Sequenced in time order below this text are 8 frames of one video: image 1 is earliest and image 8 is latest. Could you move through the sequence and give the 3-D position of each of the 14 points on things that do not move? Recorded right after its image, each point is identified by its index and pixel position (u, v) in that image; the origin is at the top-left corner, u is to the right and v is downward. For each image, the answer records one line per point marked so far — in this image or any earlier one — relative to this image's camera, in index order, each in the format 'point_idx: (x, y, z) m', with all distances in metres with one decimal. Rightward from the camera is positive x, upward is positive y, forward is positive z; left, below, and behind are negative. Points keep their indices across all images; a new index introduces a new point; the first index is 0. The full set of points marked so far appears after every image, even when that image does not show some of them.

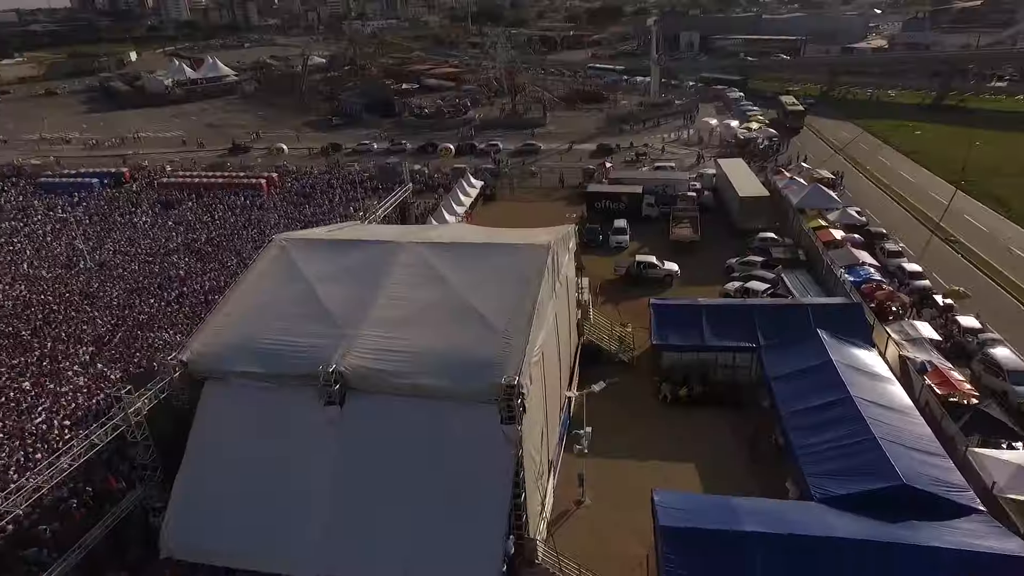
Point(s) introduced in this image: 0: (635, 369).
0: (+3.1, -2.0, +15.5) m
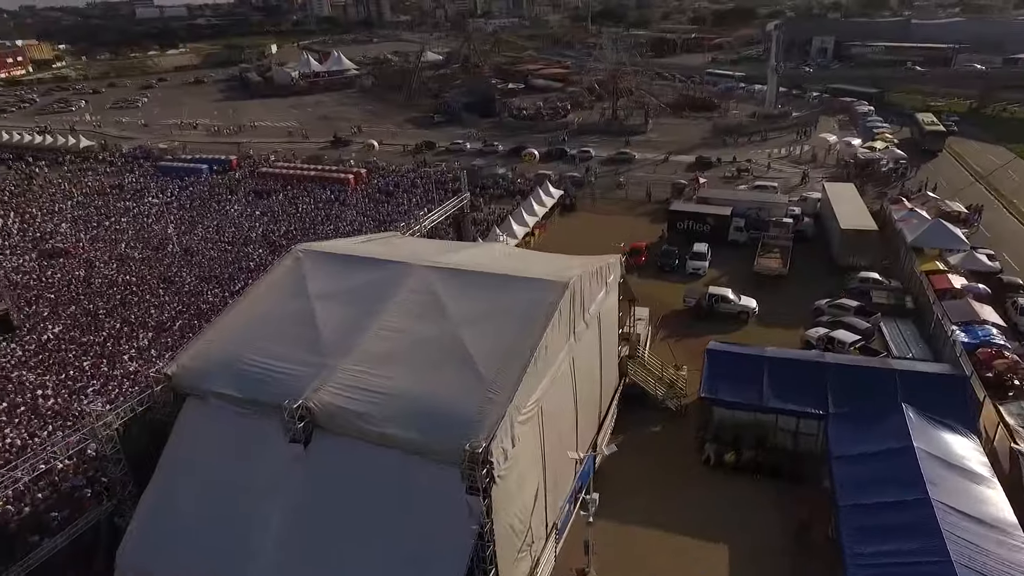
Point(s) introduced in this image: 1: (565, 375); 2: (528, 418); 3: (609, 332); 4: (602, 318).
0: (+3.8, -2.9, +13.8) m
1: (+0.9, -1.4, +9.8) m
2: (+0.2, -1.7, +8.3) m
3: (+2.0, -0.9, +12.3) m
4: (+1.7, -0.6, +11.6) m
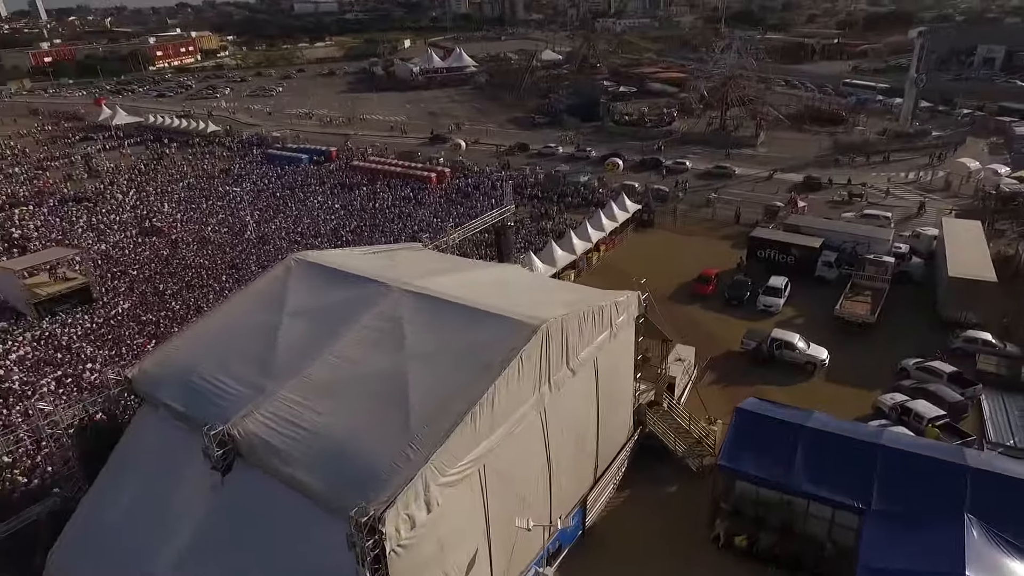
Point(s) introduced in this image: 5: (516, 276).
0: (+3.7, -3.8, +12.1) m
1: (+0.3, -2.0, +8.7) m
2: (-0.6, -2.3, +7.3) m
3: (+1.8, -1.6, +10.9) m
4: (+1.5, -1.3, +10.3) m
5: (0.0, +0.2, +11.4) m
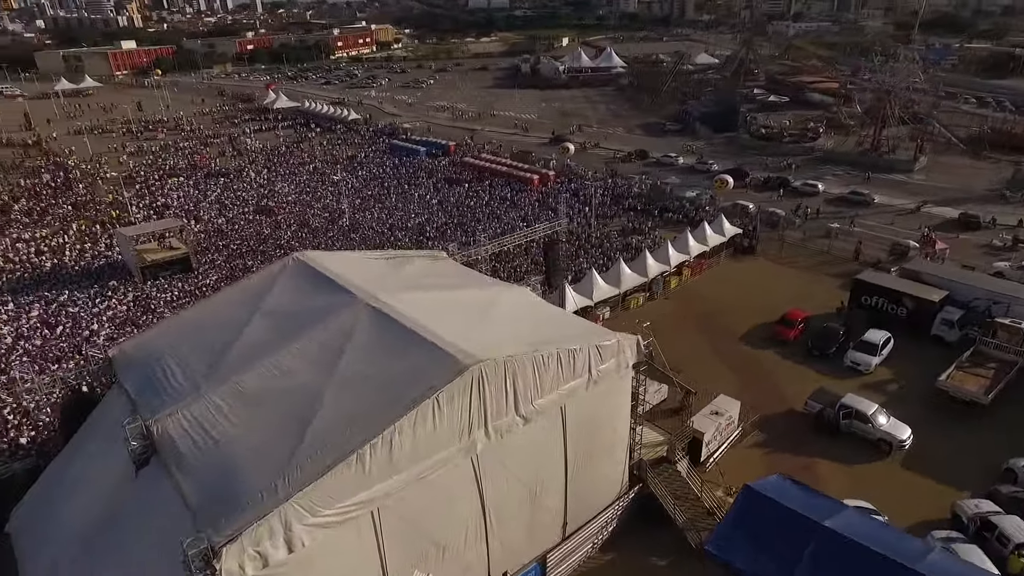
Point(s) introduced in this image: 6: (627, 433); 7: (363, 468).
0: (+3.2, -4.7, +10.5) m
1: (-0.7, -2.4, +7.9) m
2: (-1.9, -2.6, +6.8) m
3: (+1.3, -2.2, +9.7) m
4: (+0.9, -1.8, +9.2) m
5: (-0.1, -0.3, +10.6) m
6: (+2.0, -2.4, +10.4) m
7: (-1.7, -2.0, +6.9) m
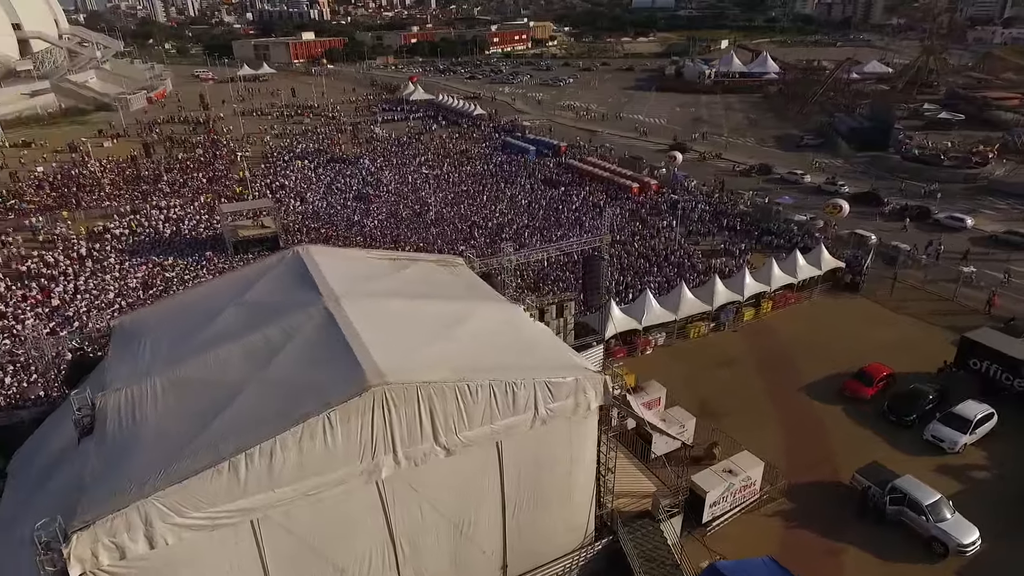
0: (+2.2, -5.3, +9.3) m
1: (-1.9, -2.6, +7.6) m
2: (-3.3, -2.6, +6.7) m
3: (+0.5, -2.6, +8.9) m
4: (0.0, -2.2, +8.4) m
5: (-0.5, -0.5, +10.0) m
6: (+1.2, -2.9, +9.4) m
7: (-3.0, -2.1, +6.7) m
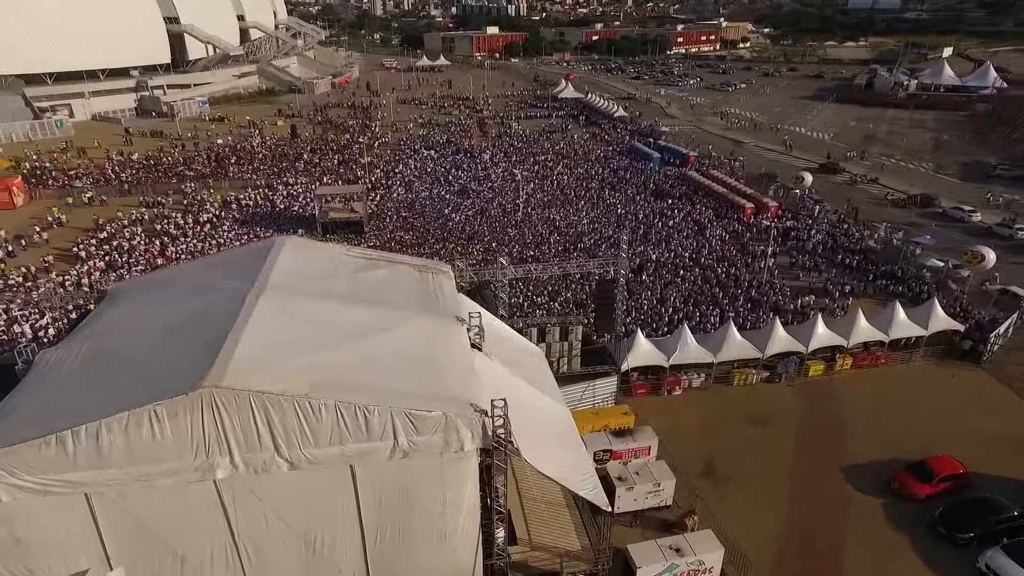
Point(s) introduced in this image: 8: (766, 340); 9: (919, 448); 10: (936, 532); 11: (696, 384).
0: (0.0, -5.8, +8.3) m
1: (-3.9, -2.5, +7.6) m
2: (-5.5, -2.4, +7.2) m
3: (-1.3, -2.9, +8.3) m
4: (-1.9, -2.4, +8.0) m
5: (-1.7, -0.7, +9.6) m
6: (-0.5, -3.3, +8.6) m
7: (-5.2, -1.9, +7.1) m
8: (+6.6, -1.4, +15.9) m
9: (+9.0, -3.5, +13.6) m
10: (+7.9, -4.5, +11.5) m
11: (+4.7, -2.5, +15.9) m
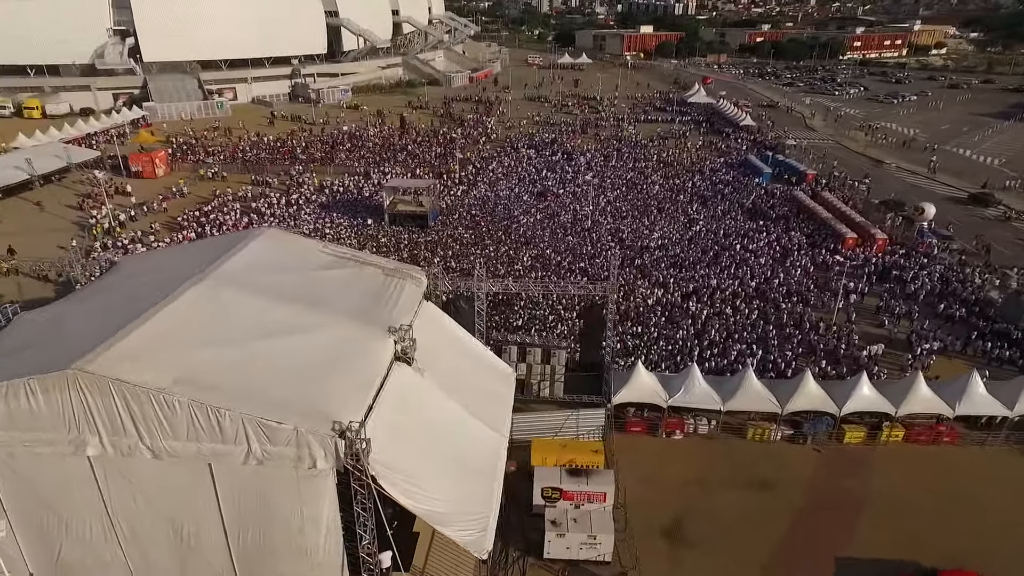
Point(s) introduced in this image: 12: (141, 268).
0: (-2.2, -6.0, +8.0) m
1: (-5.8, -2.3, +8.1) m
2: (-7.4, -2.0, +8.1) m
3: (-3.2, -3.0, +8.2) m
4: (-3.7, -2.4, +8.0) m
5: (-3.0, -0.8, +9.6) m
6: (-2.4, -3.5, +8.4) m
7: (-7.0, -1.5, +7.9) m
8: (+6.3, -2.4, +13.9) m
9: (+7.9, -4.8, +11.1) m
10: (+6.3, -5.6, +9.3) m
11: (+4.4, -3.3, +14.2) m
12: (-7.3, +0.4, +12.0) m
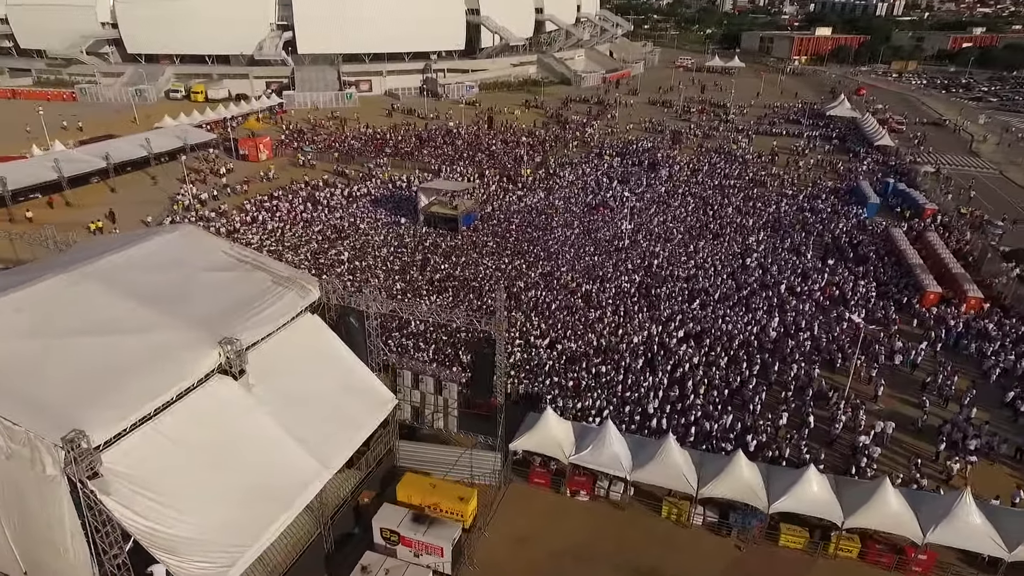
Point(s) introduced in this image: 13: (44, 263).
0: (-6.1, -6.1, +8.0) m
1: (-9.1, -2.0, +9.0) m
2: (-10.7, -1.5, +9.3) m
3: (-6.6, -3.0, +8.5) m
4: (-7.2, -2.4, +8.4) m
5: (-5.9, -0.9, +9.7) m
6: (-5.9, -3.6, +8.4) m
7: (-10.3, -1.1, +9.0) m
8: (+3.9, -3.6, +11.7) m
9: (+4.5, -6.1, +8.7) m
10: (+2.4, -6.7, +7.3) m
11: (+2.1, -4.3, +12.5) m
12: (-9.3, +0.8, +13.0) m
13: (-9.0, +0.4, +11.6) m
